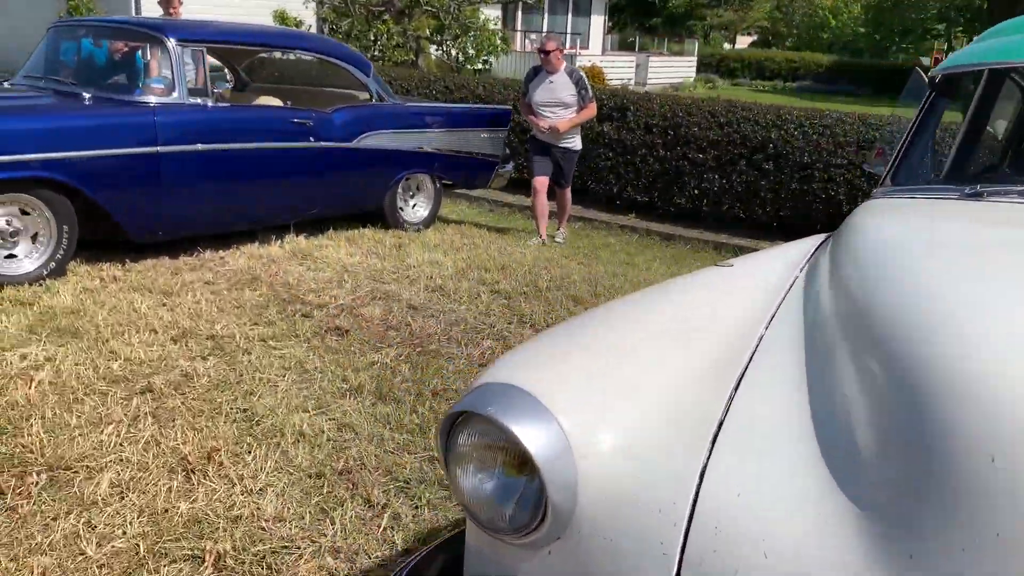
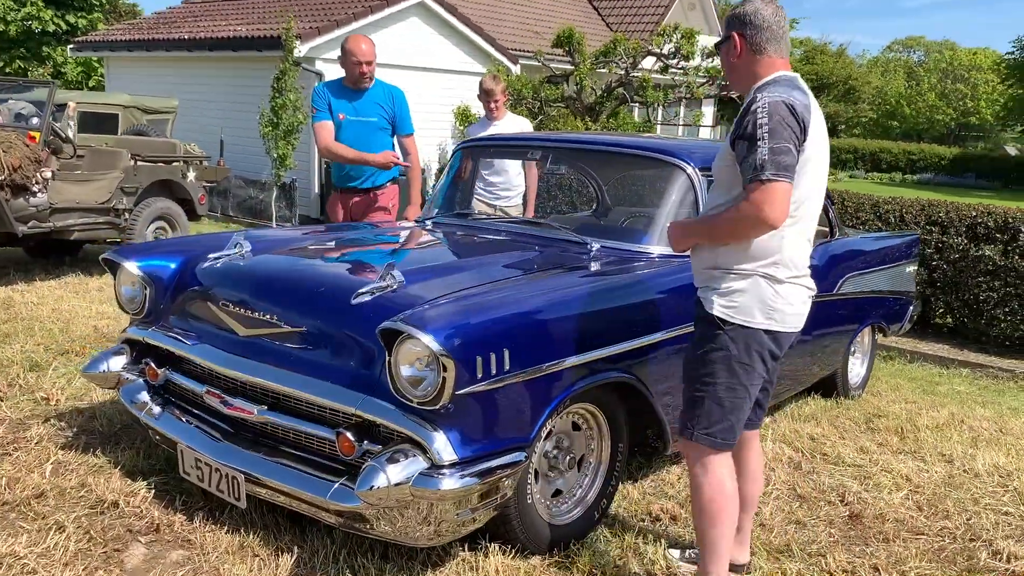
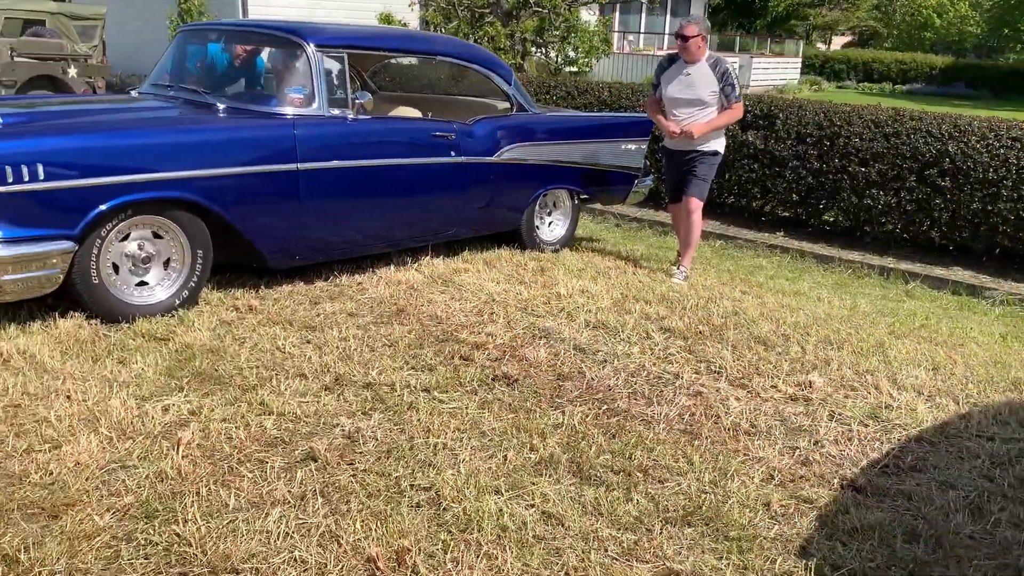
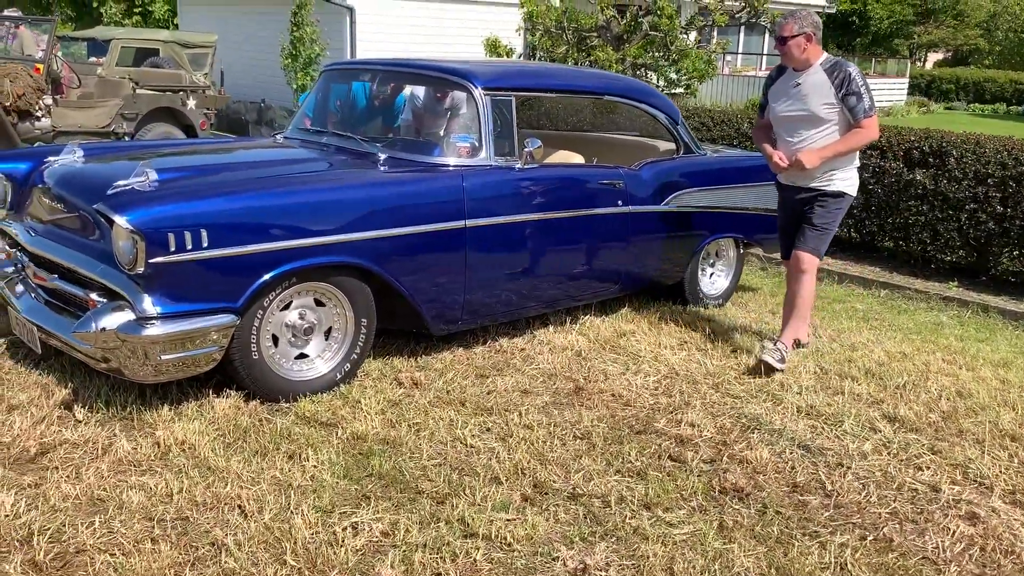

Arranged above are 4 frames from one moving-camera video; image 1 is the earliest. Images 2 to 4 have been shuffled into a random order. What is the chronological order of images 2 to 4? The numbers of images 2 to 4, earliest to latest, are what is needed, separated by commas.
3, 4, 2
